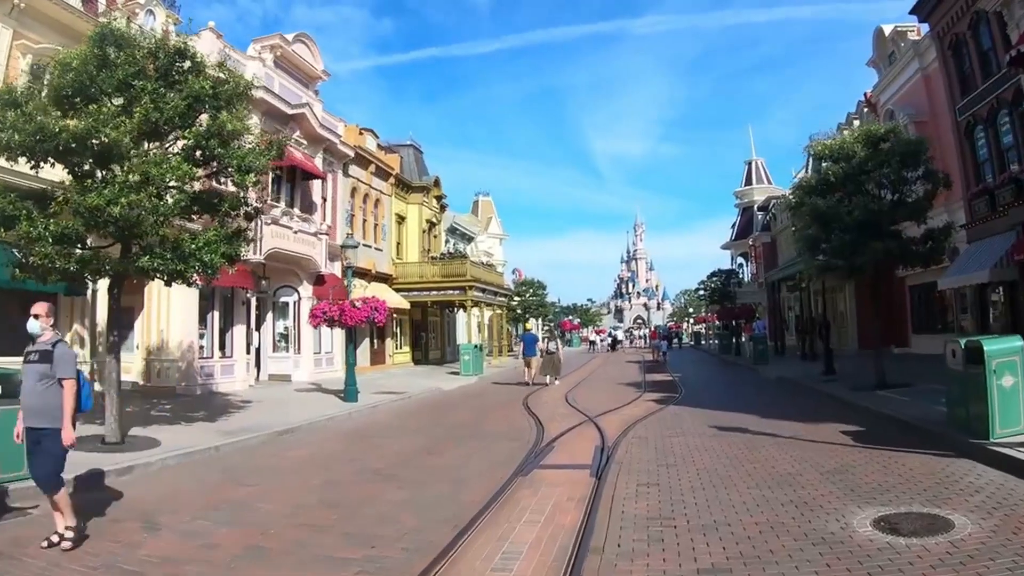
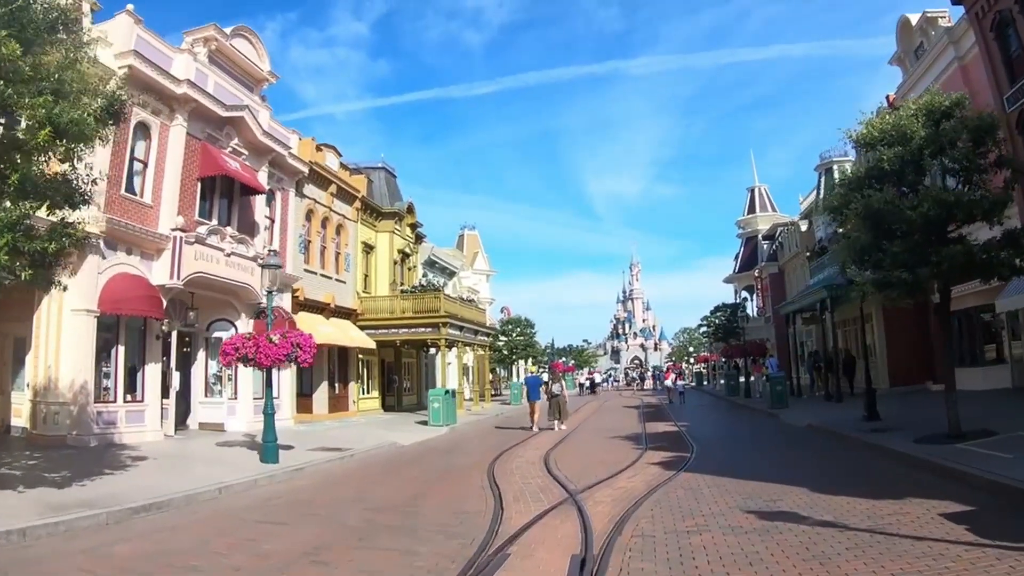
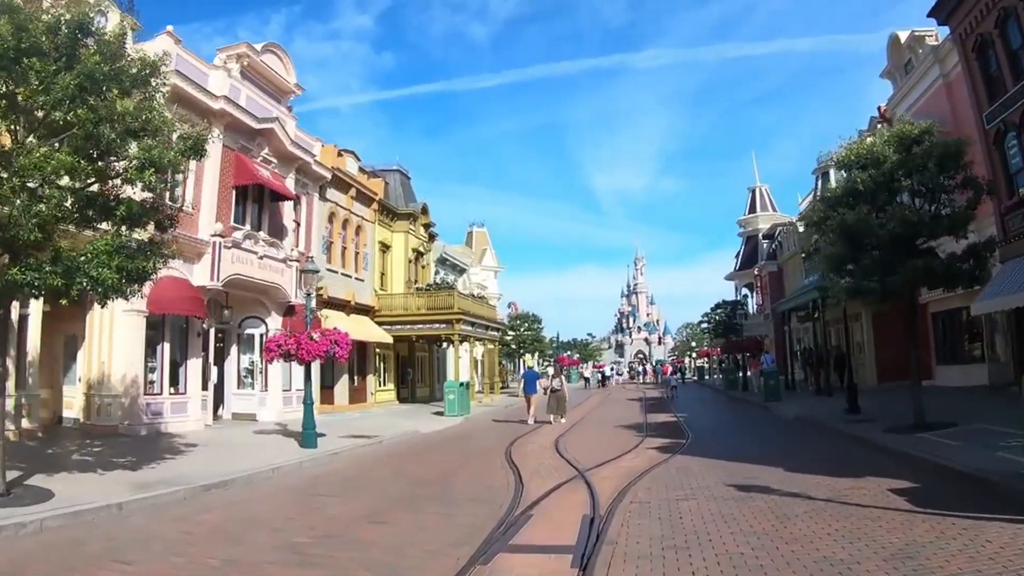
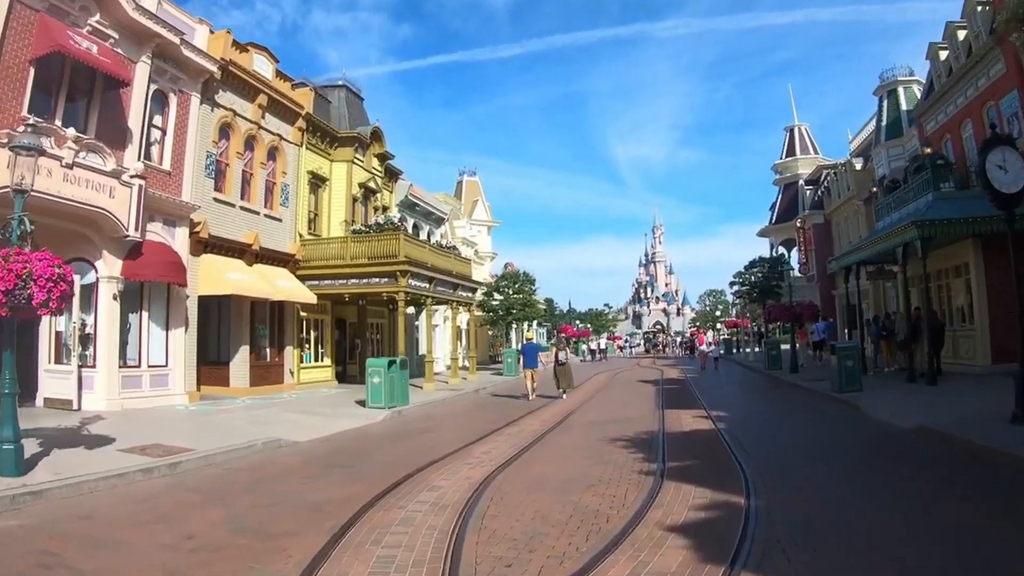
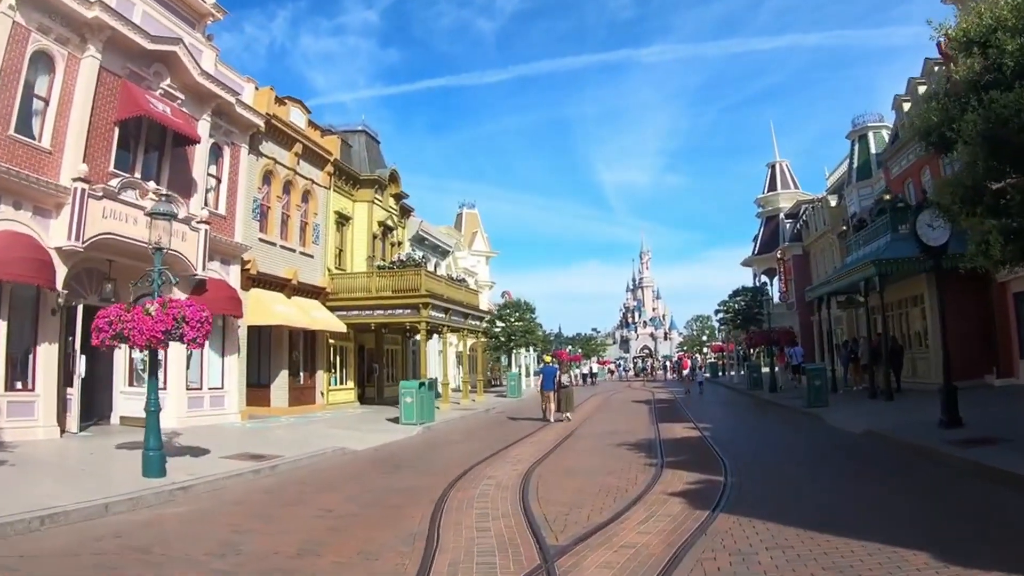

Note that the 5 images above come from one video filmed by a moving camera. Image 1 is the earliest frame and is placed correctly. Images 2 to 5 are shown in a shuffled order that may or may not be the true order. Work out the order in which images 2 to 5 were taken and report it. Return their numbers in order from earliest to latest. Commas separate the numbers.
3, 2, 5, 4
